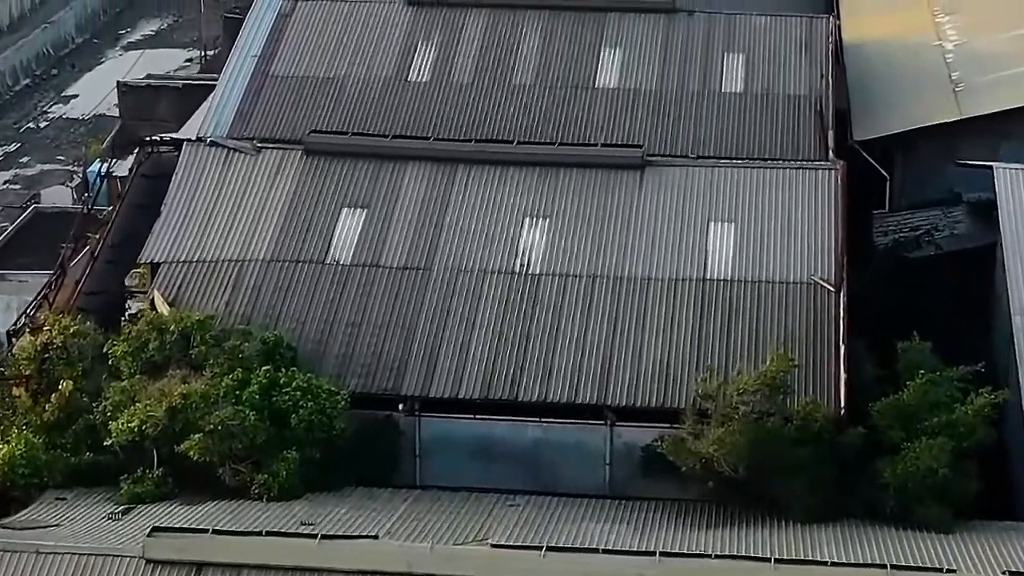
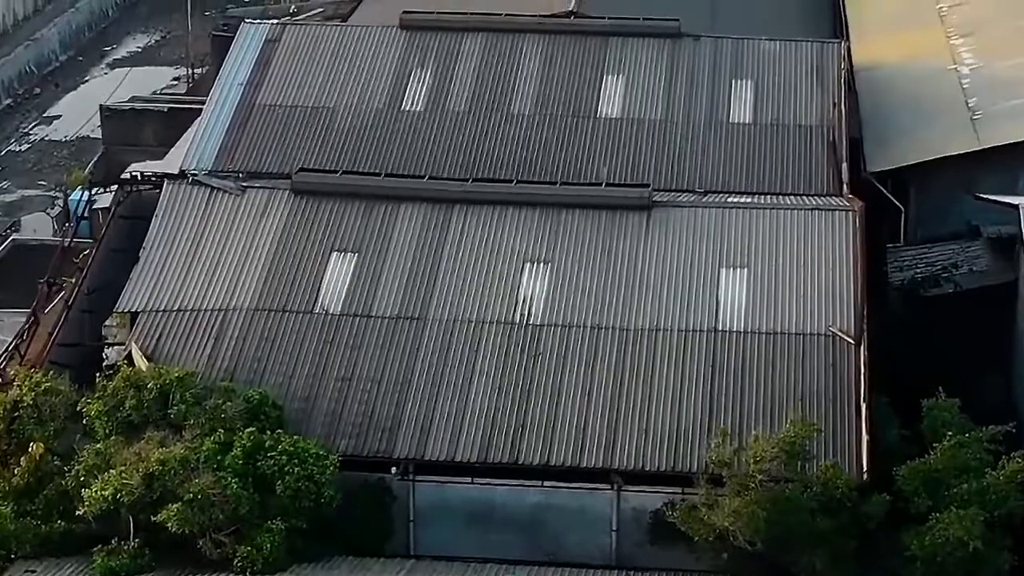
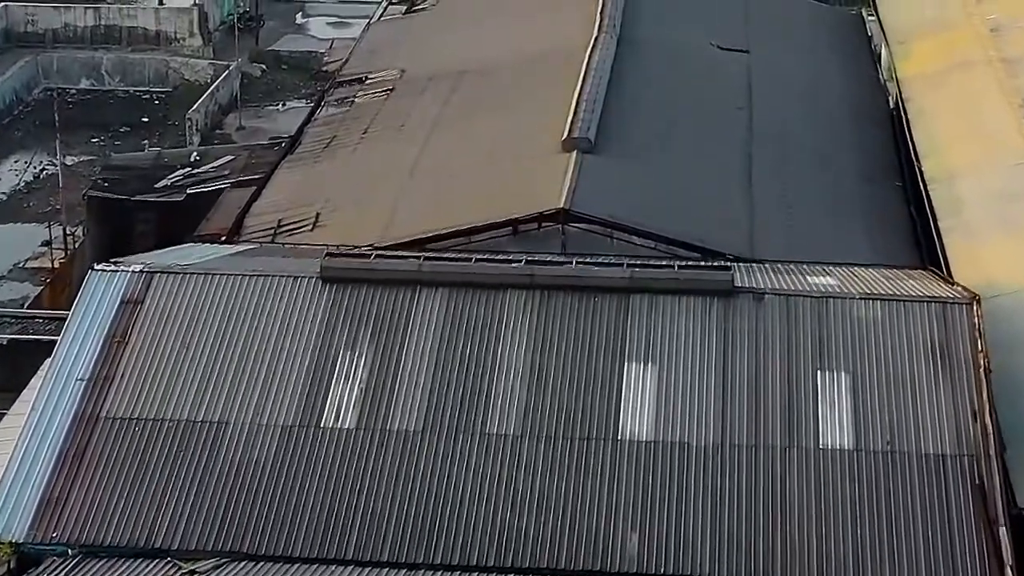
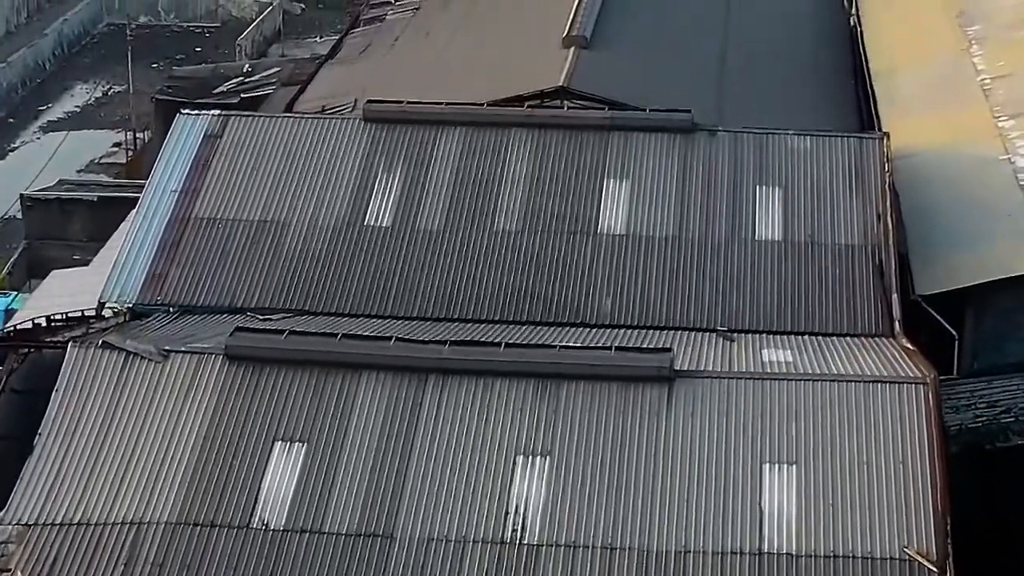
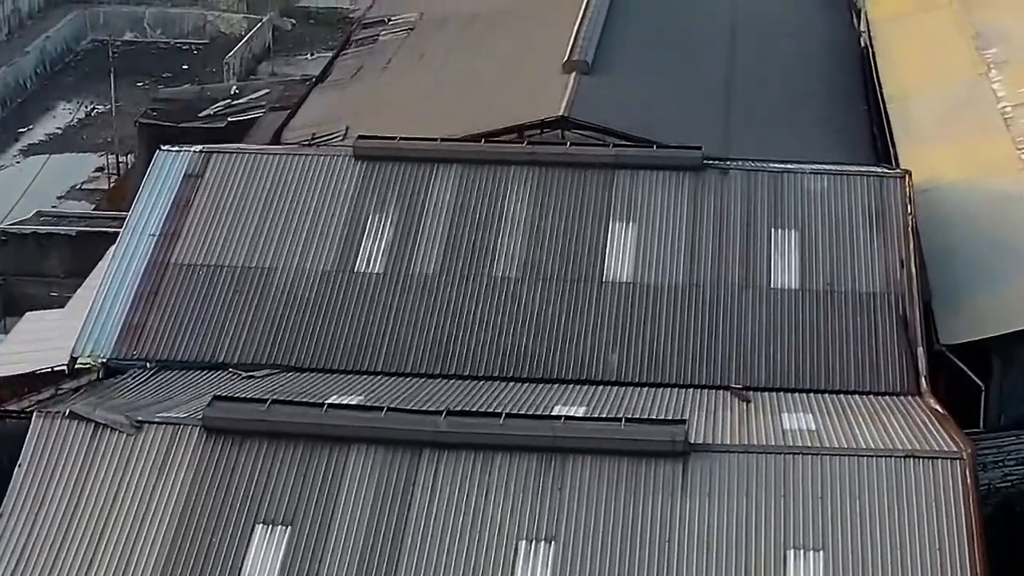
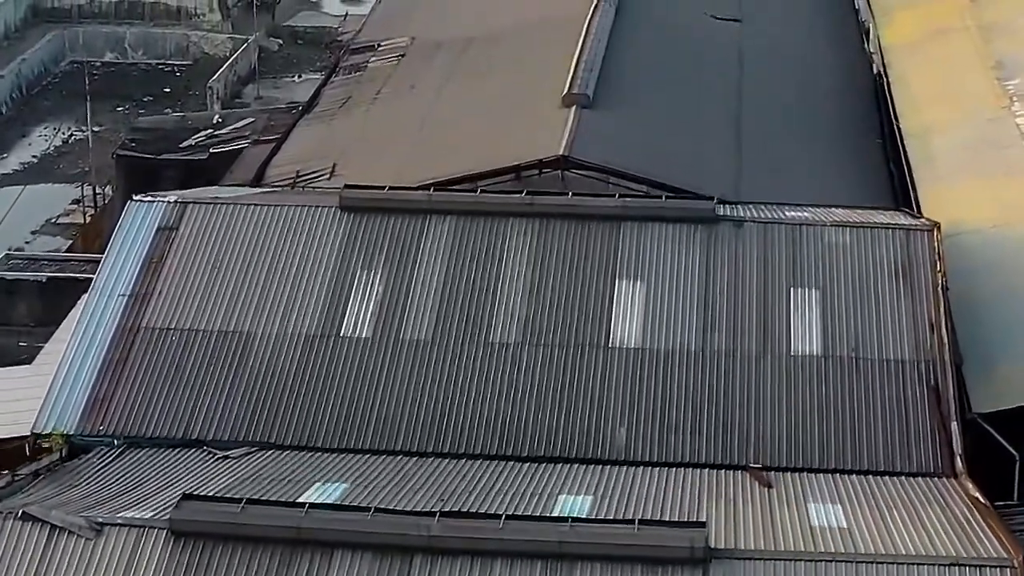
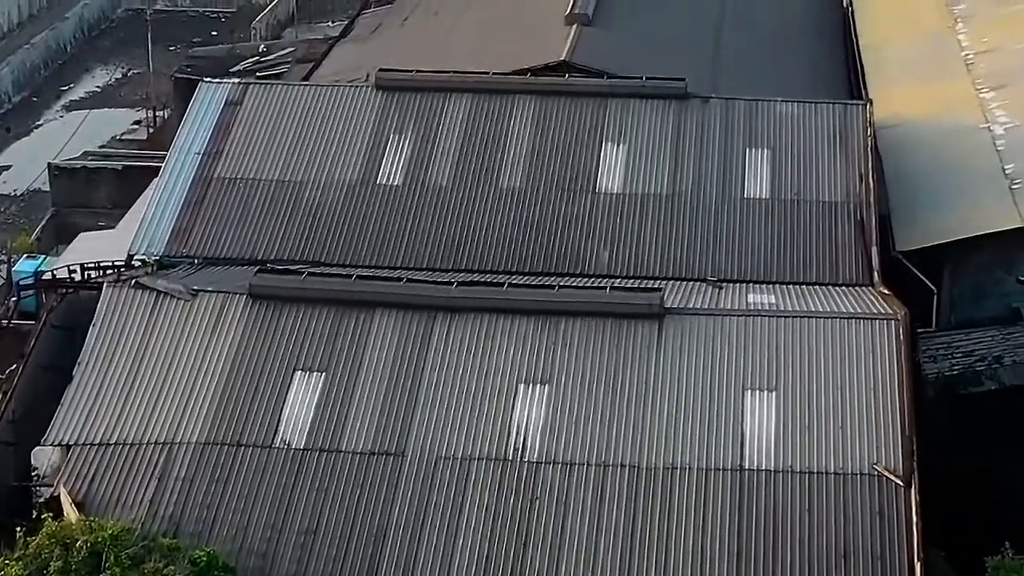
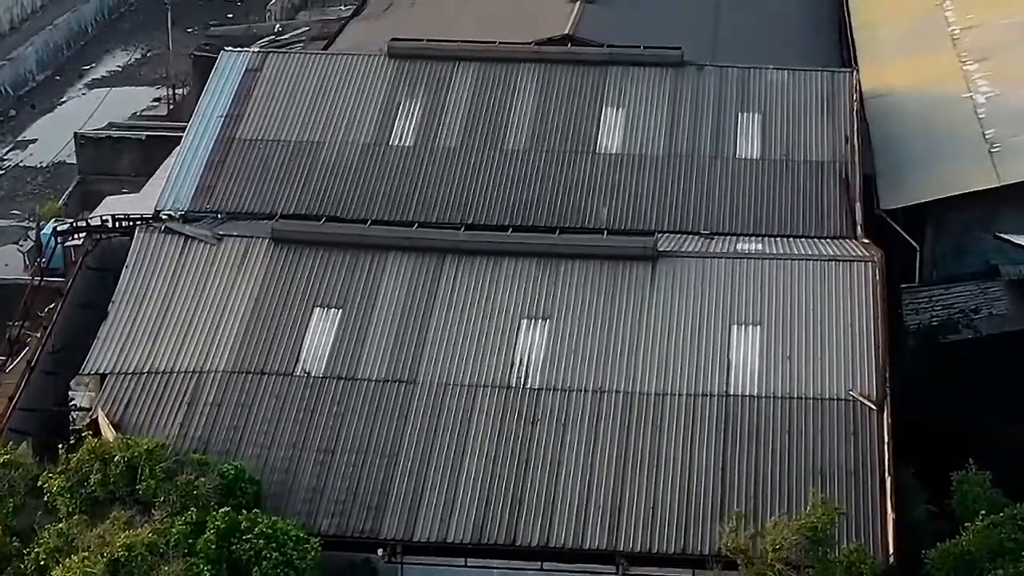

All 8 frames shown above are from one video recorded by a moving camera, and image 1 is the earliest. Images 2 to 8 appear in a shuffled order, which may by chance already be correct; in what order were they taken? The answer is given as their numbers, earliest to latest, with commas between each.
2, 8, 7, 4, 5, 6, 3
